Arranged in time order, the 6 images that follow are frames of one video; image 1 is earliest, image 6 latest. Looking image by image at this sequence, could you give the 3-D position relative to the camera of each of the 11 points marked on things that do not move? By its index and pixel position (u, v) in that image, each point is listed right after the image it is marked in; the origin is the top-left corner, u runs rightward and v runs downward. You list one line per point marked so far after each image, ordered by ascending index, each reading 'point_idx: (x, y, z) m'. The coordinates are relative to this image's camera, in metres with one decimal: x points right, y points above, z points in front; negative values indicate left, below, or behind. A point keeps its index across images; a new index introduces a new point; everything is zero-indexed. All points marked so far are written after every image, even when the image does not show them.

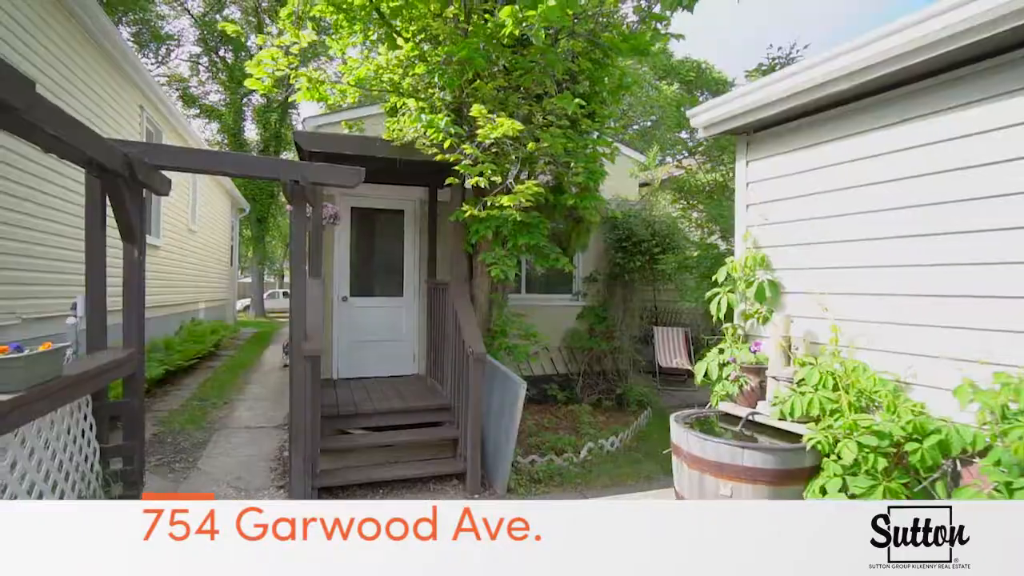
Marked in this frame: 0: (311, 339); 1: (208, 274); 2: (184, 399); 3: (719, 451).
0: (-1.3, -0.3, +3.7) m
1: (-6.3, +0.3, +11.6) m
2: (-3.6, -1.2, +6.2) m
3: (+0.8, -0.6, +2.1) m
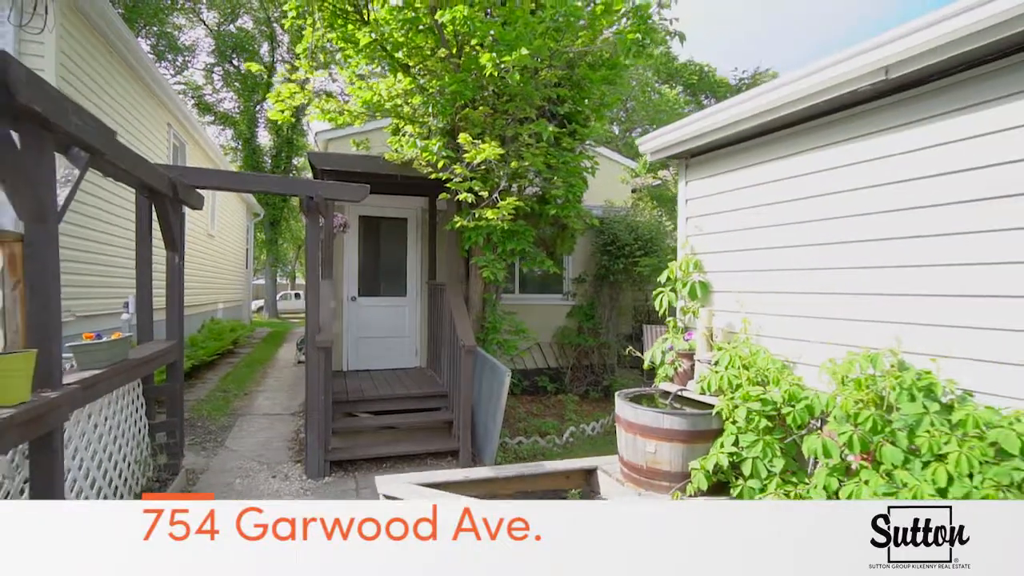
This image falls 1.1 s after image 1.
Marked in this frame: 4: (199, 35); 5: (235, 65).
0: (-1.4, -0.3, +4.3) m
1: (-6.3, +0.3, +12.3) m
2: (-3.7, -1.2, +6.8) m
3: (+0.6, -0.6, +2.6) m
4: (-8.9, +7.3, +15.6) m
5: (-8.0, +6.6, +15.9) m
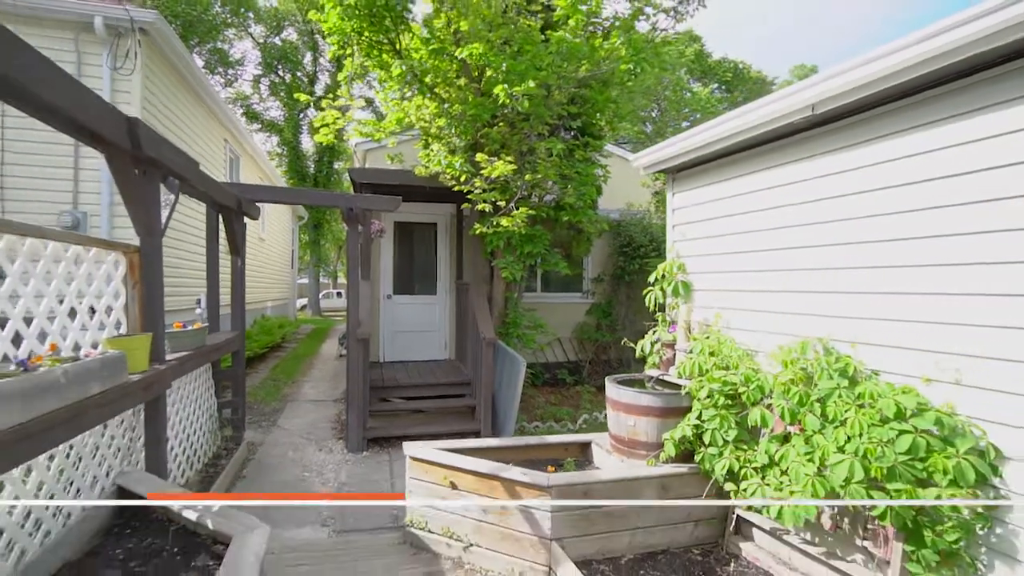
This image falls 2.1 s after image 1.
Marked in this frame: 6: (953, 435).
0: (-1.3, -0.3, +4.9) m
1: (-5.6, +0.3, +13.2) m
2: (-3.4, -1.2, +7.6) m
3: (+0.6, -0.6, +3.1) m
4: (-8.1, +7.4, +16.7) m
5: (-7.1, +6.6, +16.9) m
6: (+1.6, -0.5, +2.0) m
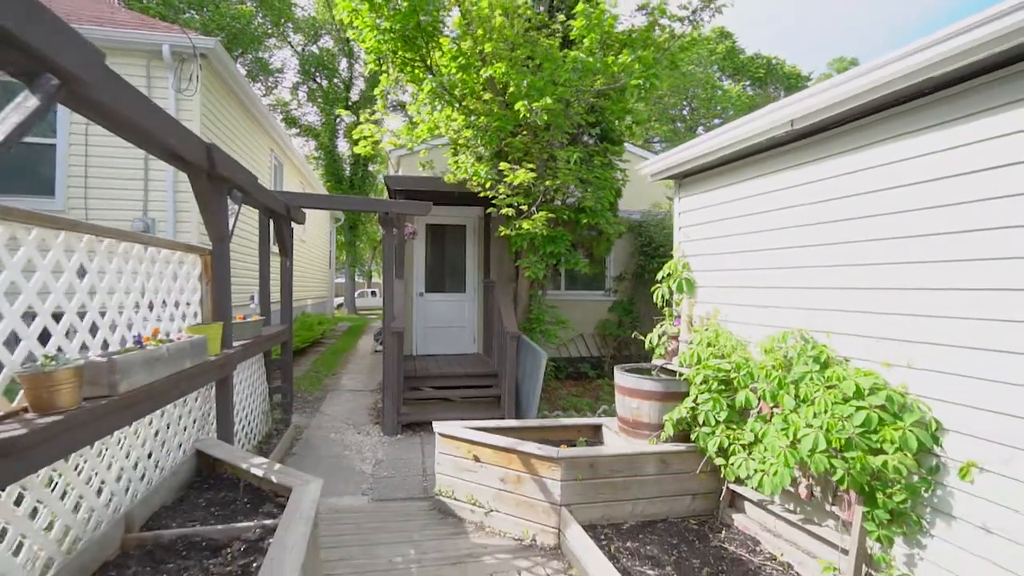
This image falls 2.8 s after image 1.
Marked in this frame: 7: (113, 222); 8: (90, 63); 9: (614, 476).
0: (-1.1, -0.3, +5.3) m
1: (-5.0, +0.4, +13.9) m
2: (-3.0, -1.2, +8.1) m
3: (+0.7, -0.6, +3.4) m
4: (-7.2, +7.4, +17.5) m
5: (-6.2, +6.7, +17.7) m
6: (+1.6, -0.5, +2.3) m
7: (-4.0, +0.7, +5.5) m
8: (-1.3, +0.7, +1.6) m
9: (+0.6, -1.1, +3.1) m
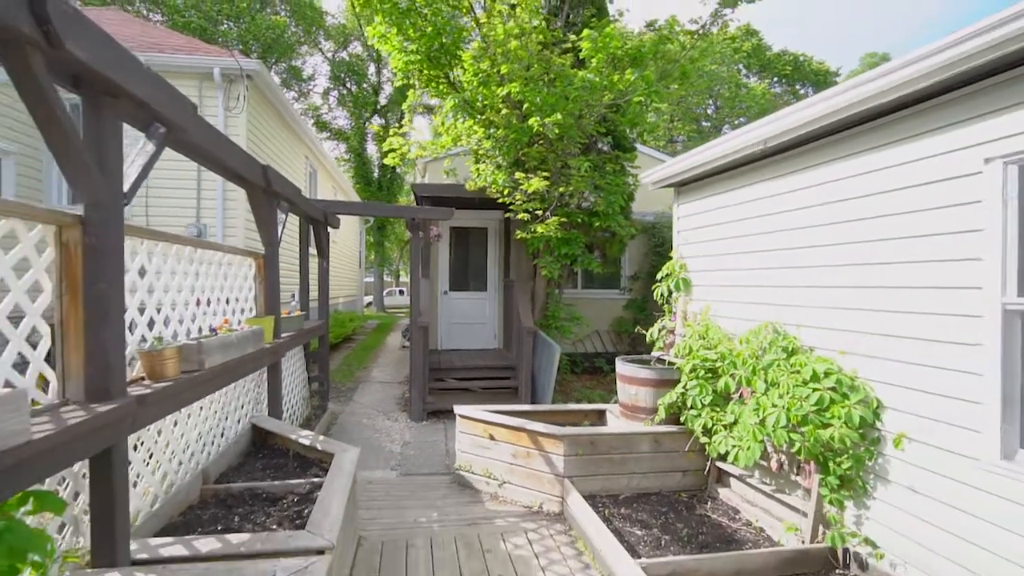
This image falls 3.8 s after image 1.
0: (-0.9, -0.3, +5.8) m
1: (-4.4, +0.4, +14.5) m
2: (-2.7, -1.2, +8.7) m
3: (+0.8, -0.6, +3.8) m
4: (-6.4, +7.4, +18.3) m
5: (-5.5, +6.7, +18.4) m
6: (+1.6, -0.5, +2.6) m
7: (-3.8, +0.7, +6.1) m
8: (-1.3, +0.7, +2.1) m
9: (+0.6, -1.0, +3.5) m
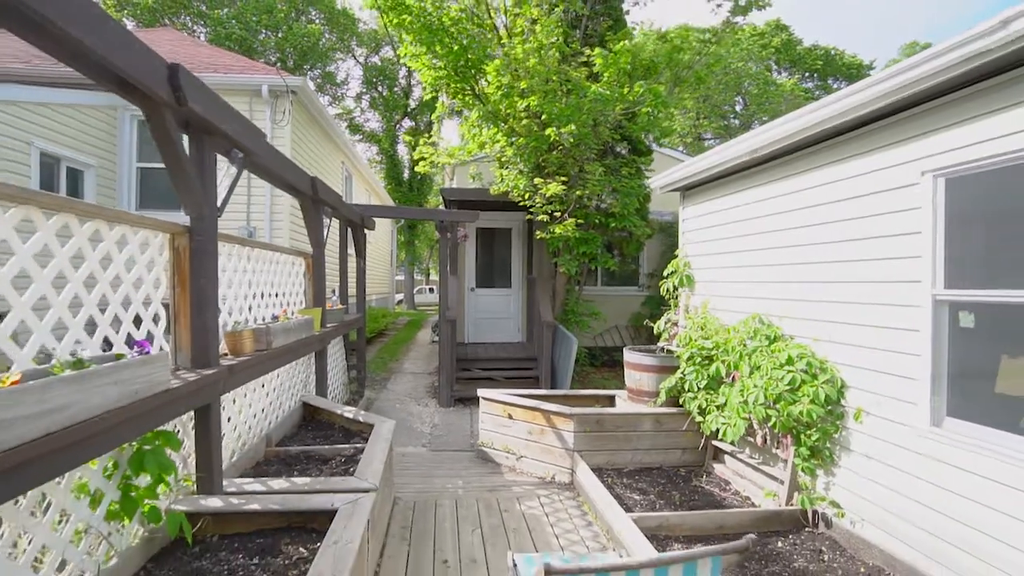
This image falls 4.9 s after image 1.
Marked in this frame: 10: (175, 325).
0: (-0.7, -0.3, +6.3) m
1: (-3.7, +0.4, +15.2) m
2: (-2.3, -1.1, +9.3) m
3: (+0.9, -0.5, +4.3) m
4: (-5.5, +7.5, +19.0) m
5: (-4.6, +6.8, +19.1) m
6: (+1.7, -0.5, +3.0) m
7: (-3.5, +0.7, +6.7) m
8: (-1.2, +0.7, +2.7) m
9: (+0.7, -1.0, +3.9) m
10: (-1.3, -0.1, +2.2) m
